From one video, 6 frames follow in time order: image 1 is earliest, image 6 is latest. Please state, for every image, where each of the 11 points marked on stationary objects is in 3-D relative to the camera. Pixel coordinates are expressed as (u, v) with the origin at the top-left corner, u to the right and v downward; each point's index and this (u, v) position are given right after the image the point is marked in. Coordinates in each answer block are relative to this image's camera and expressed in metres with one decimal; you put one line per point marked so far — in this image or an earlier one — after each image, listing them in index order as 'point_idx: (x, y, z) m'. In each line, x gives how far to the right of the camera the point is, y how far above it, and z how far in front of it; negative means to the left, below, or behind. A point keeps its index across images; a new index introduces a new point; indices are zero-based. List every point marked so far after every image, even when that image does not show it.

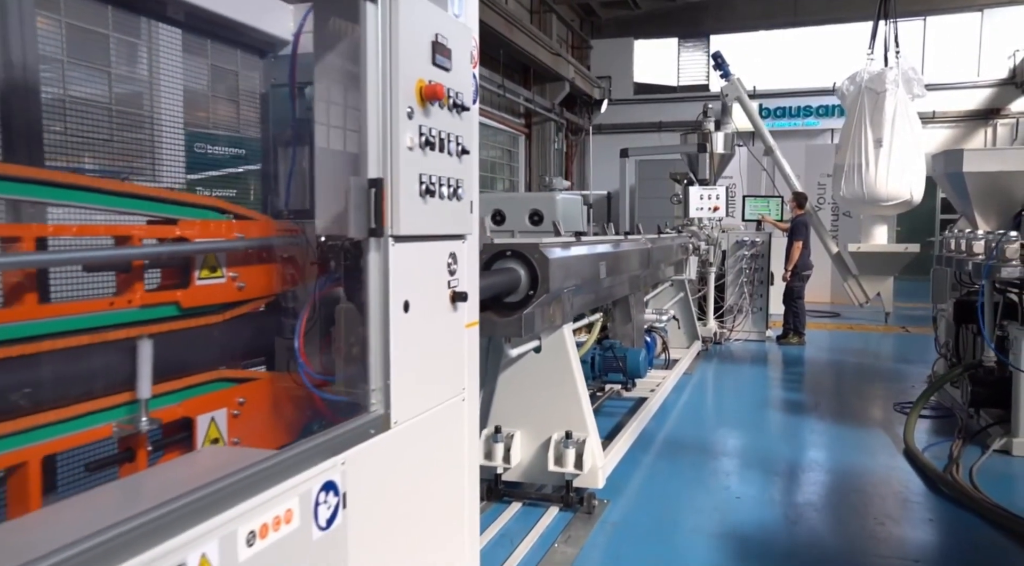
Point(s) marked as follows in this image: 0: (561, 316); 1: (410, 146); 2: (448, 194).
0: (+0.2, -0.1, +2.6) m
1: (-0.2, +0.2, +1.3) m
2: (-0.1, +0.2, +1.4) m
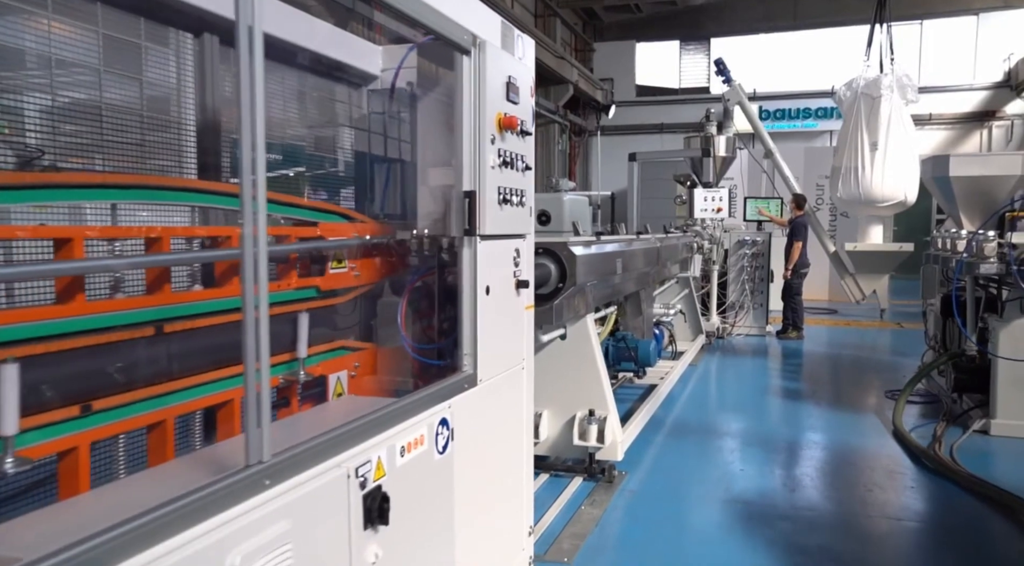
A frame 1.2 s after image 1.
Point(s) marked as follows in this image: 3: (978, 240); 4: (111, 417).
0: (+0.3, -0.1, +3.0) m
1: (0.0, +0.3, +1.6) m
2: (0.0, +0.2, +1.7) m
3: (+2.4, +0.2, +3.7) m
4: (-0.6, -0.2, +1.0) m
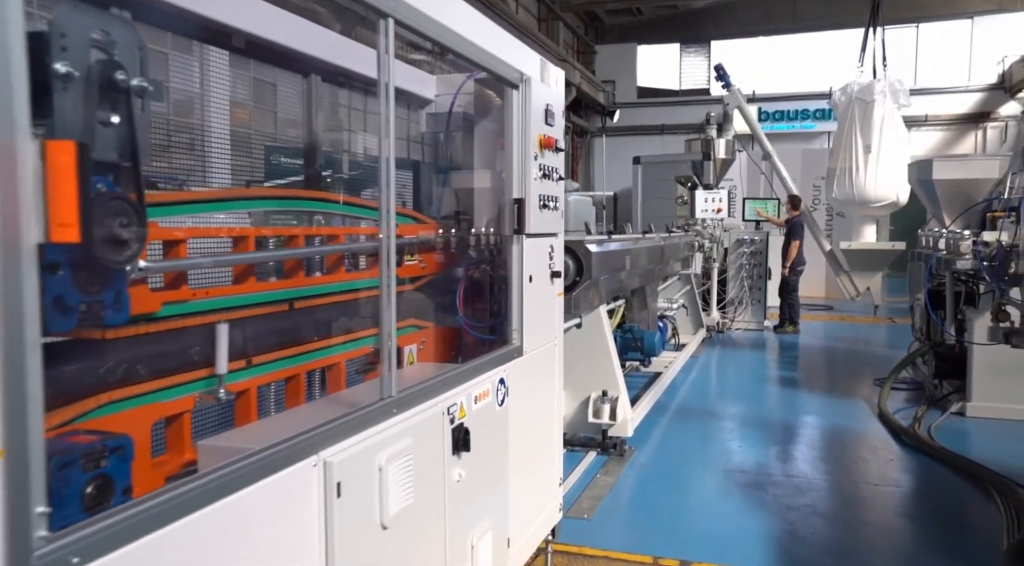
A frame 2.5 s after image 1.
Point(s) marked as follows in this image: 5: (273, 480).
0: (+0.4, -0.1, +3.3) m
1: (+0.1, +0.3, +2.0) m
2: (+0.1, +0.2, +2.1) m
3: (+2.5, +0.3, +4.1) m
4: (-0.5, -0.2, +1.4) m
5: (-0.3, -0.3, +1.0) m
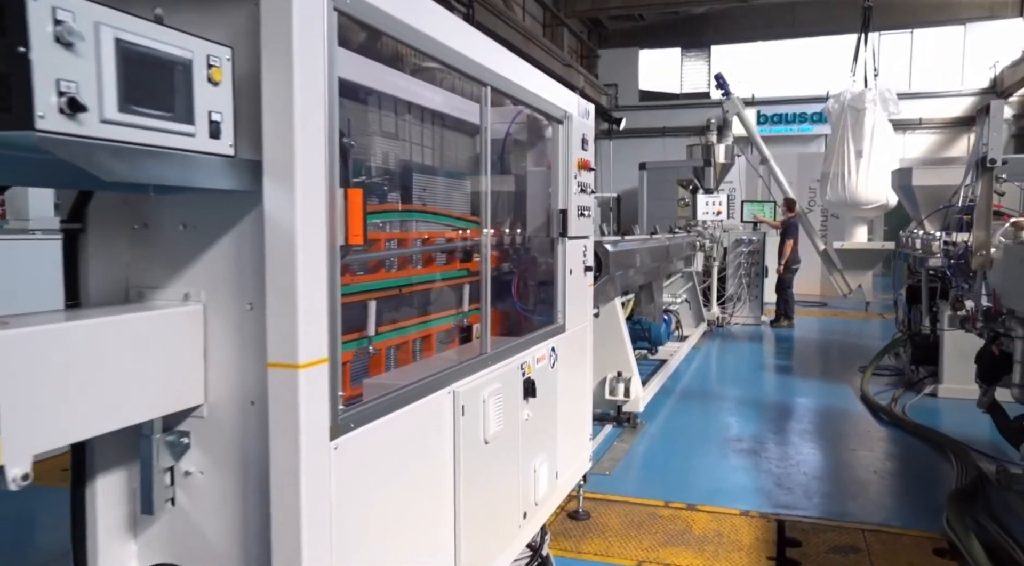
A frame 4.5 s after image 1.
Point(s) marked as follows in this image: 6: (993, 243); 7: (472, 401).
0: (+0.5, 0.0, +3.9) m
1: (+0.2, +0.3, +2.5) m
2: (+0.3, +0.3, +2.6) m
3: (+2.6, +0.3, +4.6) m
4: (-0.3, -0.1, +1.9) m
5: (-0.2, -0.2, +1.5) m
6: (+2.2, +0.2, +3.2) m
7: (-0.1, -0.3, +1.7) m
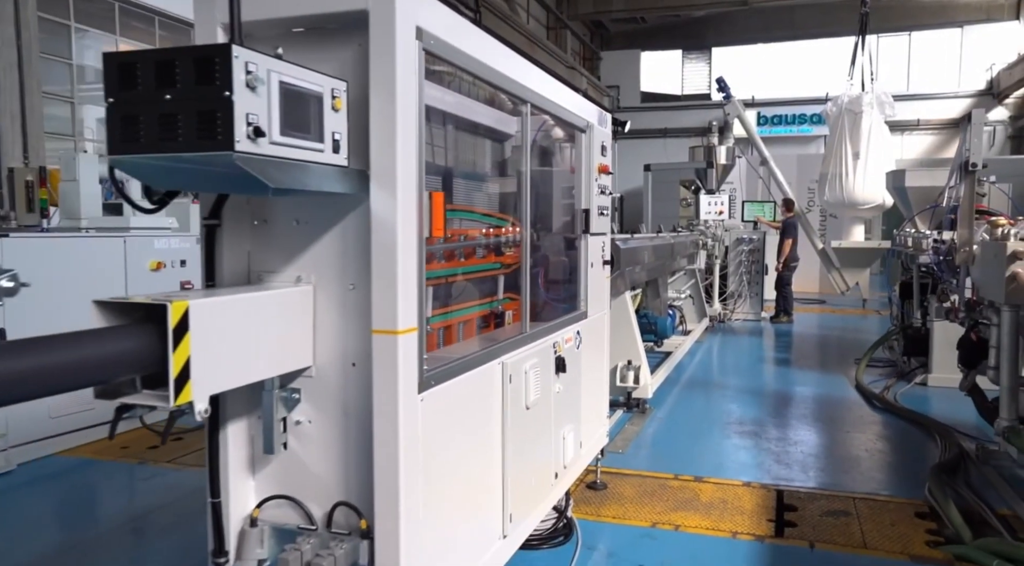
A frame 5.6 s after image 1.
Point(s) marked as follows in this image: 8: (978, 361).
0: (+0.6, 0.0, +4.2) m
1: (+0.3, +0.3, +2.8) m
2: (+0.4, +0.3, +2.9) m
3: (+2.7, +0.3, +4.9) m
4: (-0.2, -0.1, +2.2) m
5: (-0.1, -0.2, +1.8) m
6: (+2.3, +0.2, +3.5) m
7: (0.0, -0.2, +2.0) m
8: (+2.1, -0.4, +3.3) m
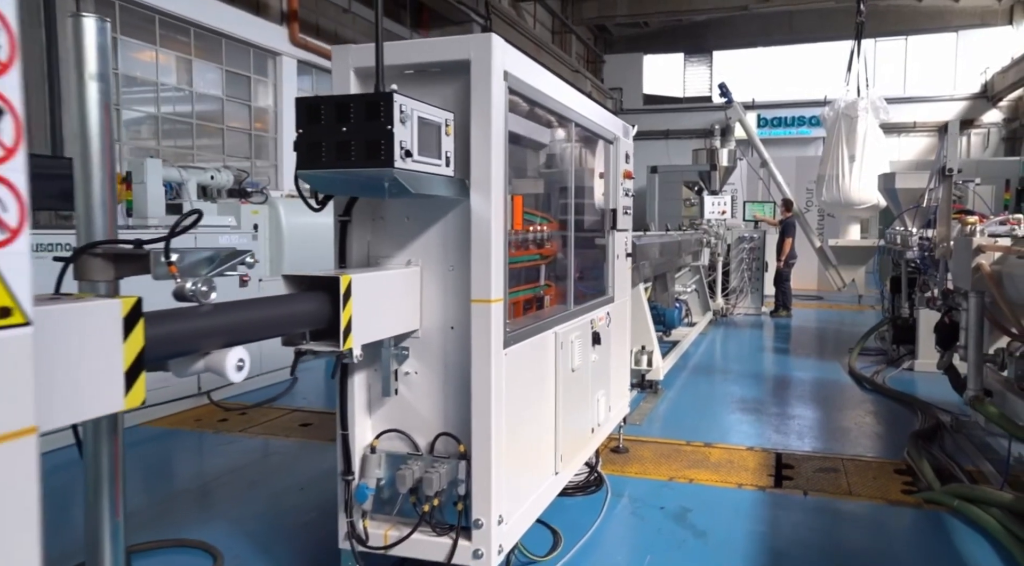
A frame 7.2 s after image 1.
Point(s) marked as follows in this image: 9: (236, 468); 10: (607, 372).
0: (+0.8, 0.0, +4.6) m
1: (+0.5, +0.4, +3.3) m
2: (+0.5, +0.3, +3.4) m
3: (+2.9, +0.4, +5.4) m
4: (-0.1, -0.1, +2.7) m
5: (+0.1, -0.2, +2.3) m
6: (+2.4, +0.3, +4.0) m
7: (+0.2, -0.2, +2.4) m
8: (+2.3, -0.3, +3.7) m
9: (-1.4, -0.9, +3.6) m
10: (+0.4, -0.4, +2.9) m
